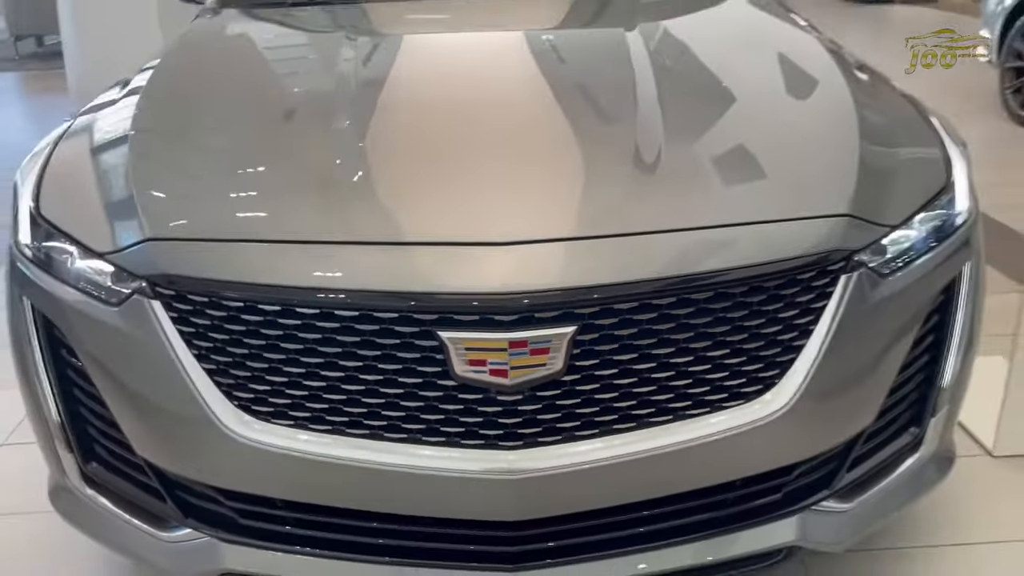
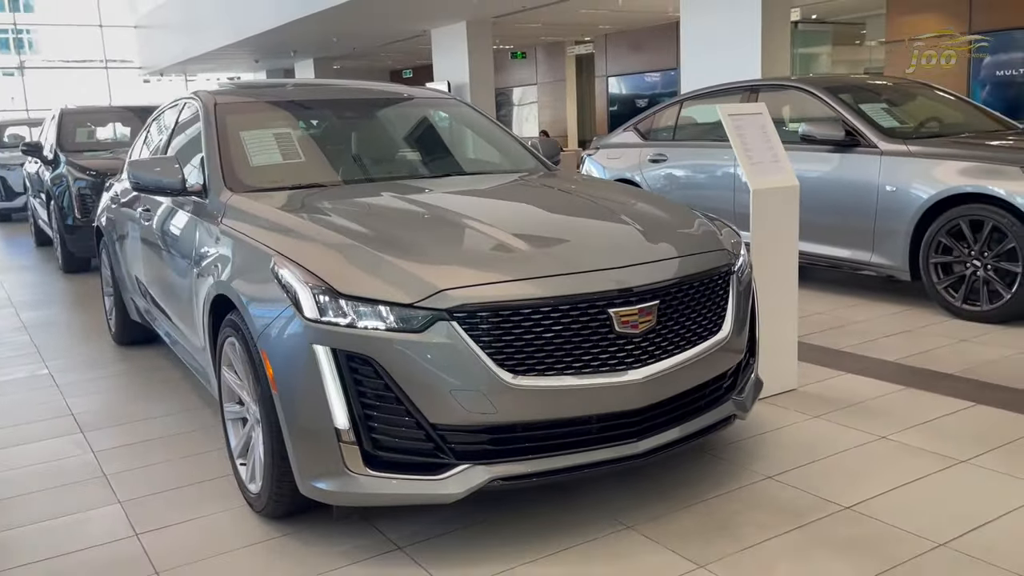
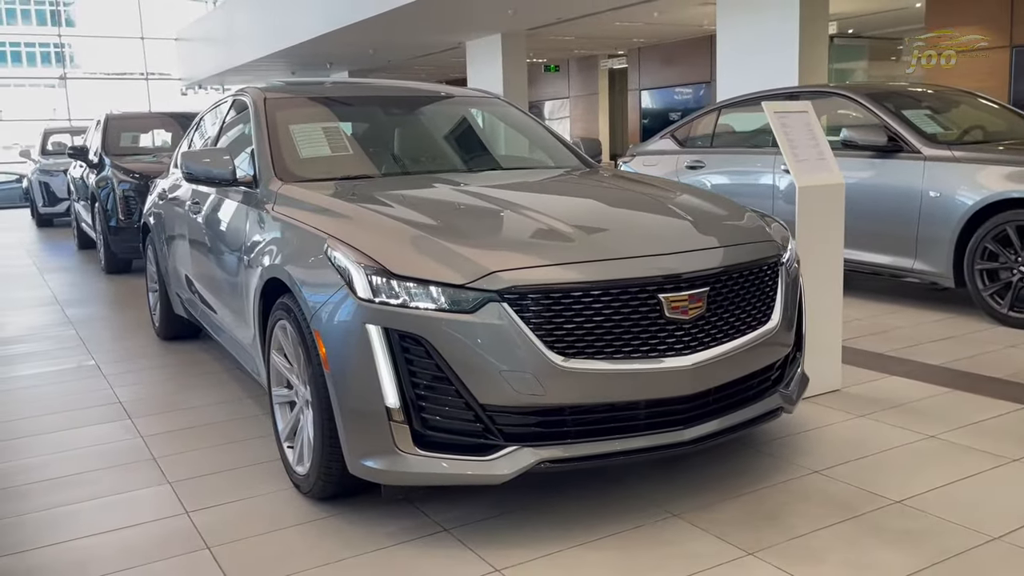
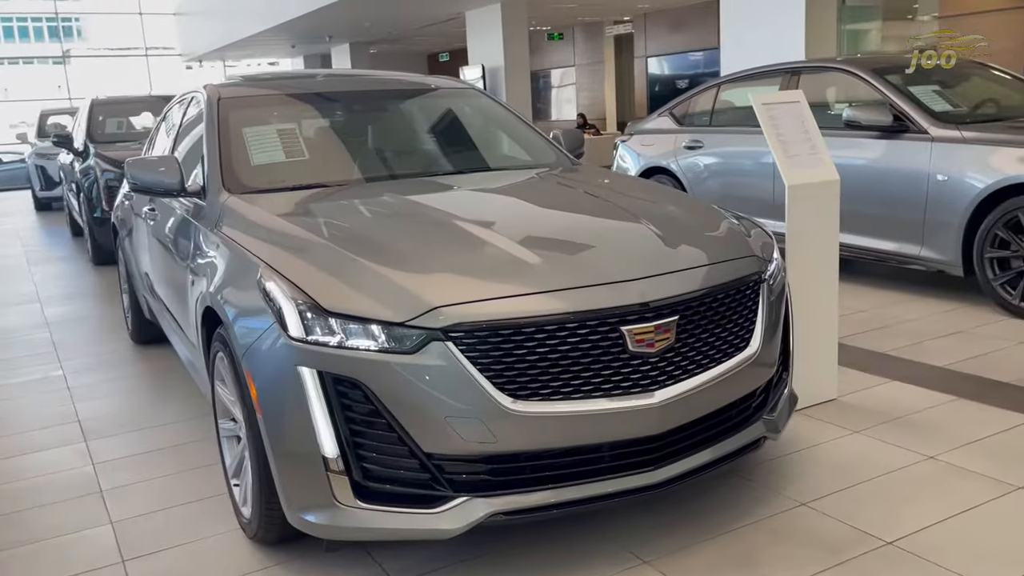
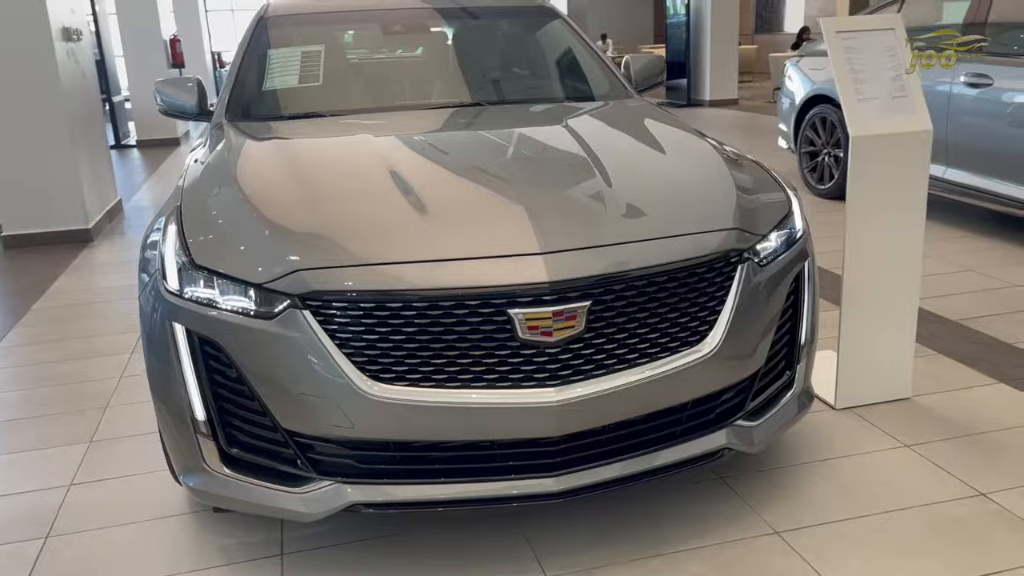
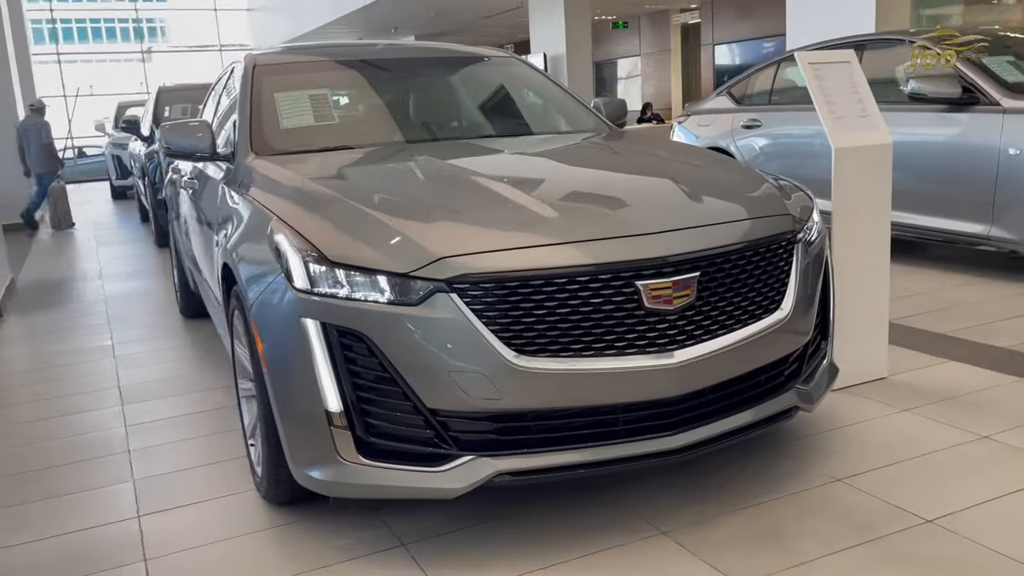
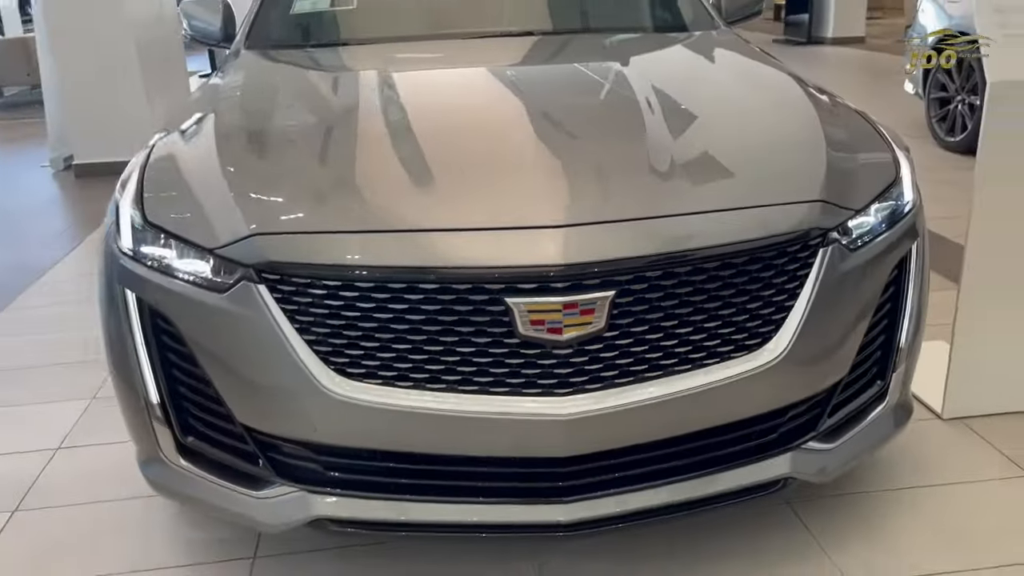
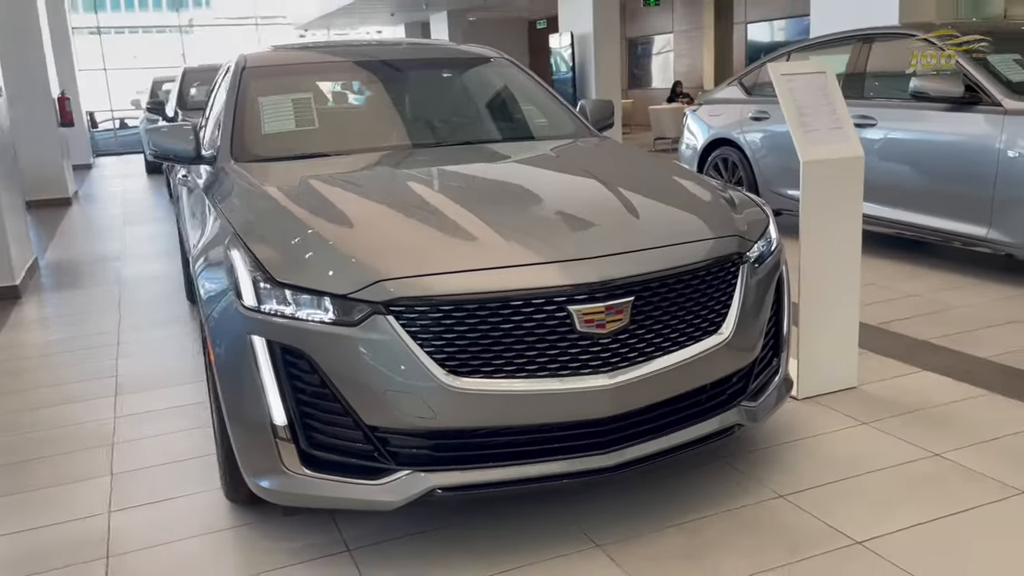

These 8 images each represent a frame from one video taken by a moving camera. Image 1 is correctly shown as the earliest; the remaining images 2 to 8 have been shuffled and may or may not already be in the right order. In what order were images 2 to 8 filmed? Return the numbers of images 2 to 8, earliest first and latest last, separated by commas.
7, 5, 8, 4, 2, 3, 6
